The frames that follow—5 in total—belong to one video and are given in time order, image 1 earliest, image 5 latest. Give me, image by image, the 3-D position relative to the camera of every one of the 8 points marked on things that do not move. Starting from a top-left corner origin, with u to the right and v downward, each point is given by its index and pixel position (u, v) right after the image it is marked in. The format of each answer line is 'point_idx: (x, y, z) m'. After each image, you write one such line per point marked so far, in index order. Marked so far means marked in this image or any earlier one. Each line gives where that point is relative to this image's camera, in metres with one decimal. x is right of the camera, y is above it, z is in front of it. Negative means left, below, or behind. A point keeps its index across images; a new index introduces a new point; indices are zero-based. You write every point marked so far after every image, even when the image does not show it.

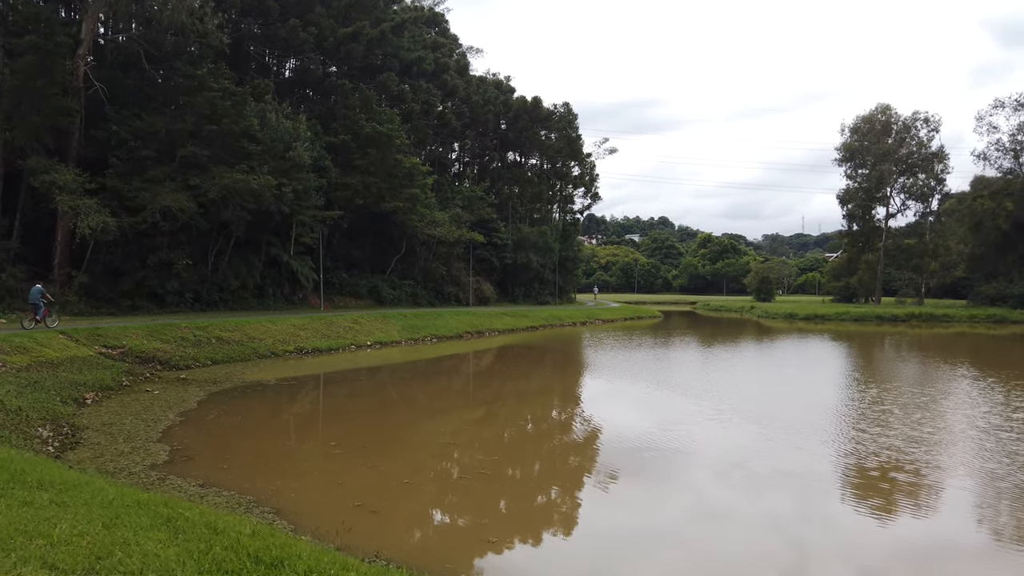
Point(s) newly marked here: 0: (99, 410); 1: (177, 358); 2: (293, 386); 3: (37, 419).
0: (-6.8, -2.0, +12.8) m
1: (-8.4, -1.8, +19.5) m
2: (-5.2, -2.3, +18.4) m
3: (-6.4, -1.8, +10.5) m
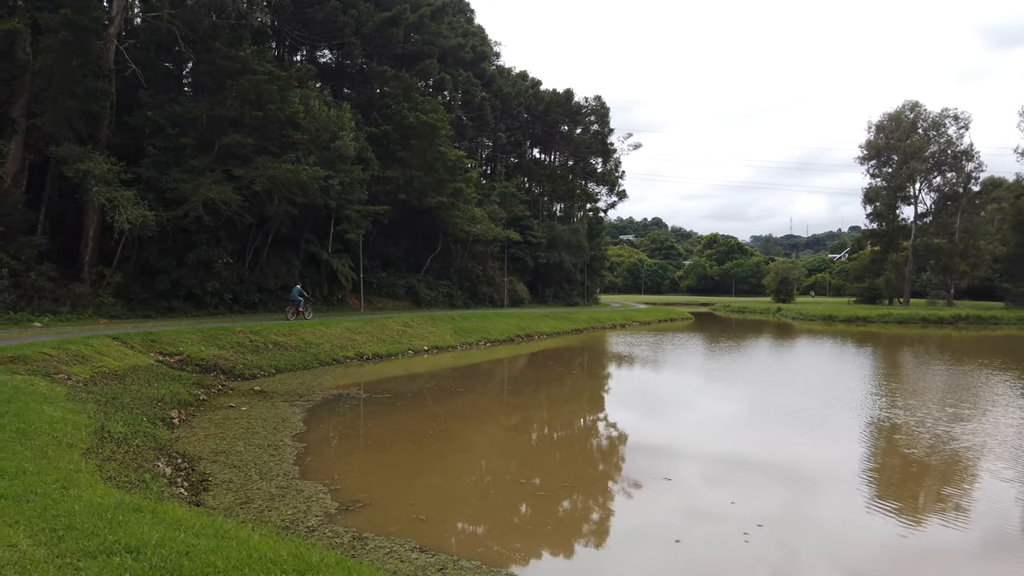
0: (-4.4, -2.0, +10.7) m
1: (-6.1, -1.8, +17.4) m
2: (-2.9, -2.3, +16.4) m
3: (-4.0, -1.8, +8.5) m
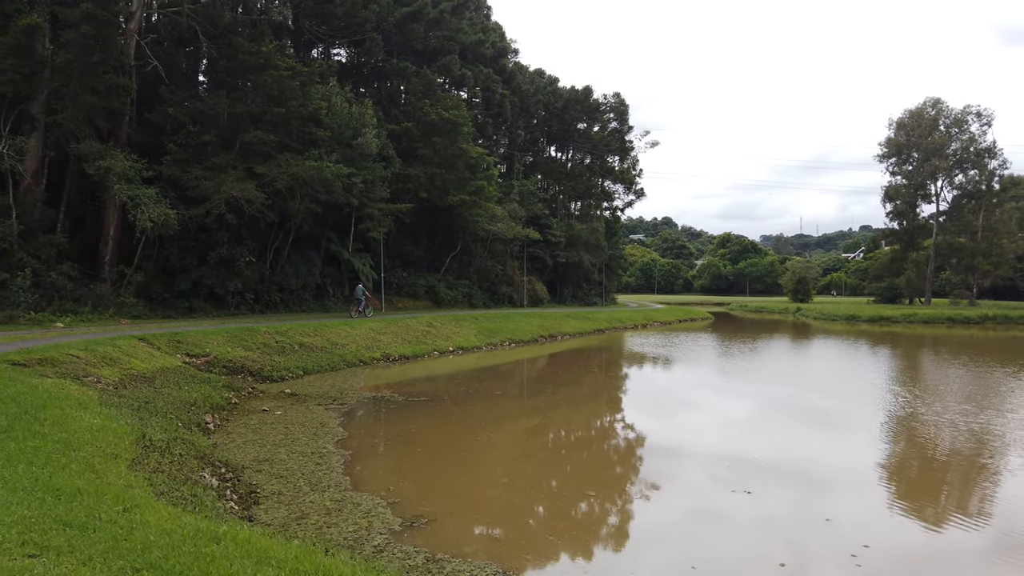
0: (-3.7, -2.0, +10.2) m
1: (-5.3, -1.8, +16.9) m
2: (-2.1, -2.3, +15.8) m
3: (-3.3, -1.8, +8.0) m
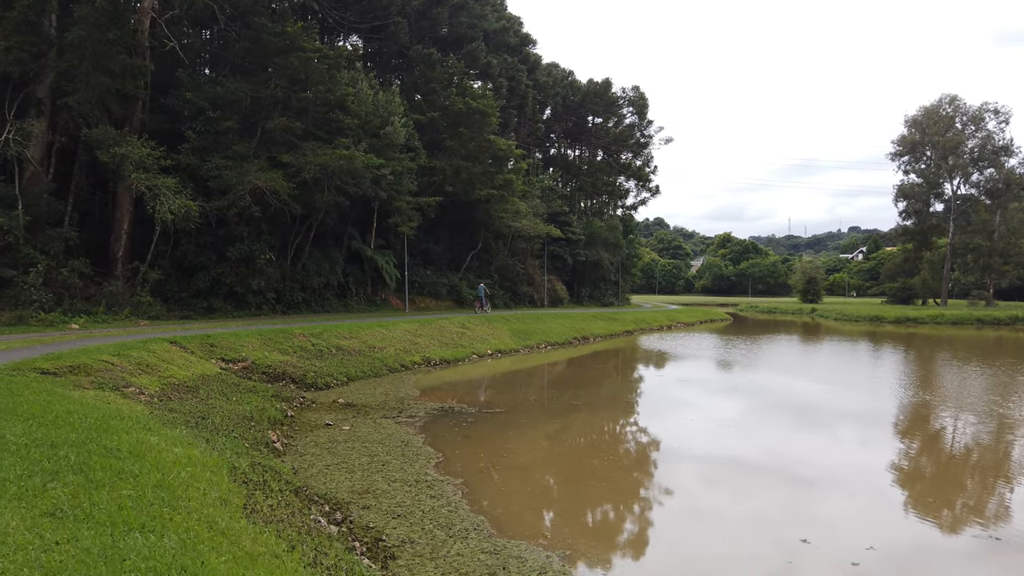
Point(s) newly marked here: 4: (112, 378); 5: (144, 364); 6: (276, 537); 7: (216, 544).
0: (-2.3, -2.0, +8.6) m
1: (-4.0, -1.7, +15.3) m
2: (-0.8, -2.3, +14.3) m
3: (-1.8, -1.8, +6.4) m
4: (-5.3, -1.2, +10.2) m
5: (-5.6, -1.1, +11.8) m
6: (-1.4, -1.4, +4.4) m
7: (-1.5, -1.2, +3.7) m
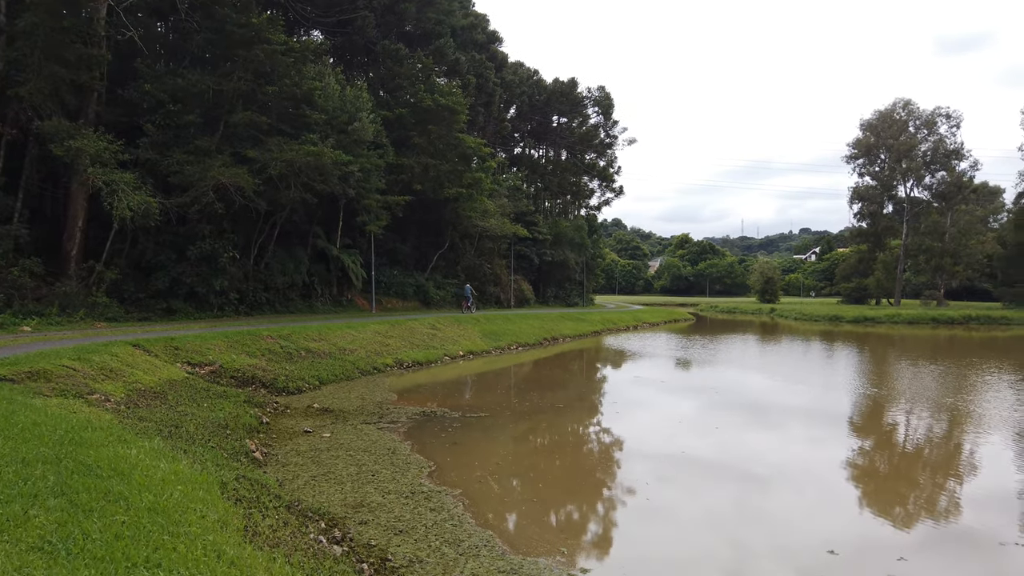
0: (-2.3, -2.0, +8.1) m
1: (-4.4, -1.7, +14.7) m
2: (-1.1, -2.3, +13.8) m
3: (-1.7, -1.8, +5.9) m
4: (-5.4, -1.2, +9.6) m
5: (-5.8, -1.1, +11.1) m
6: (-1.2, -1.4, +4.0) m
7: (-1.3, -1.2, +3.3) m
